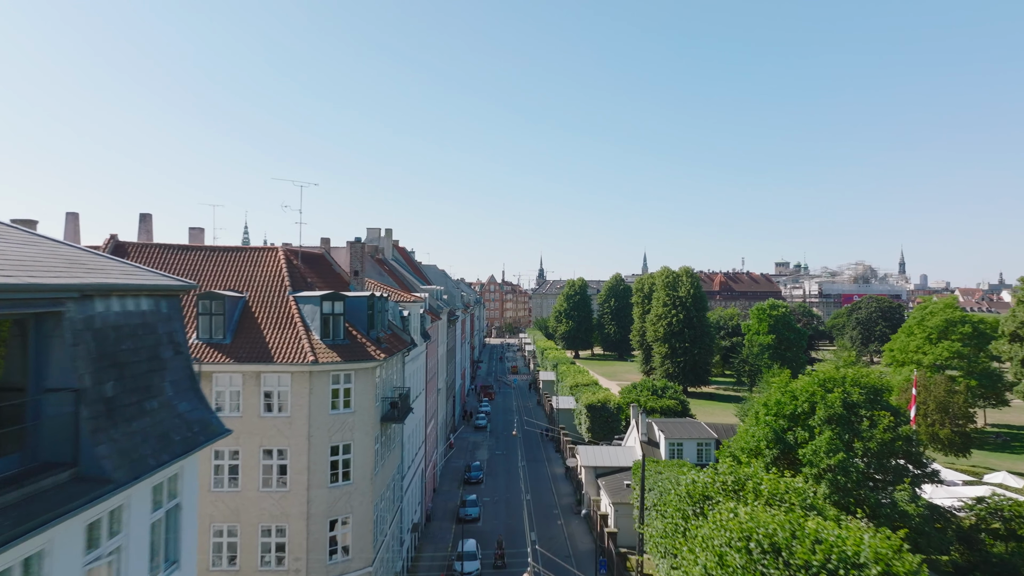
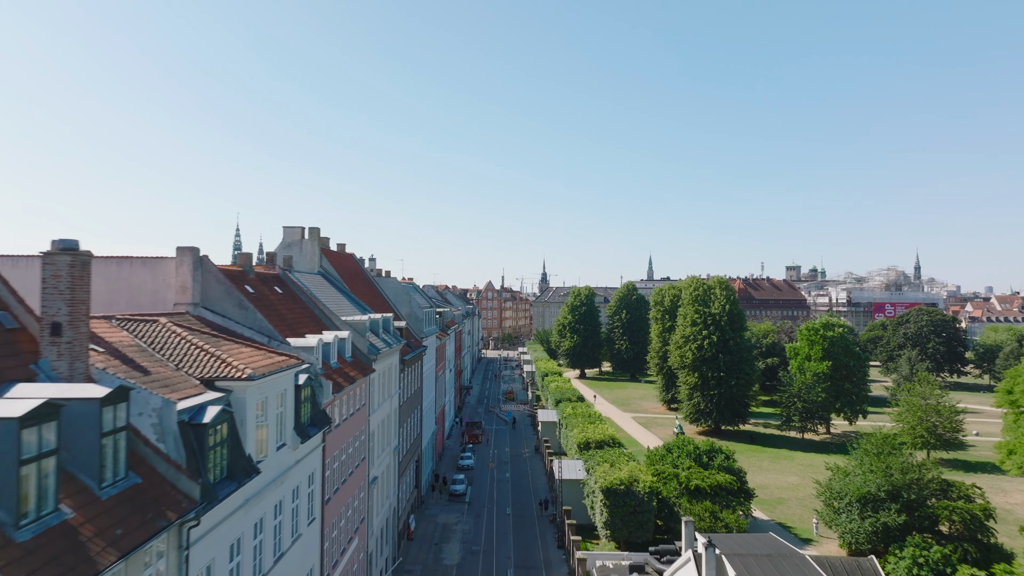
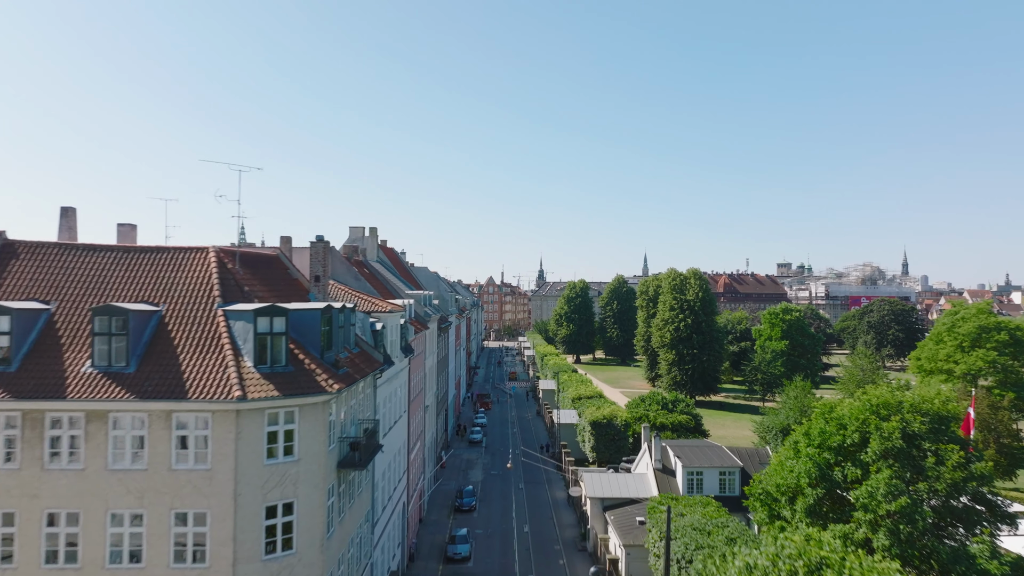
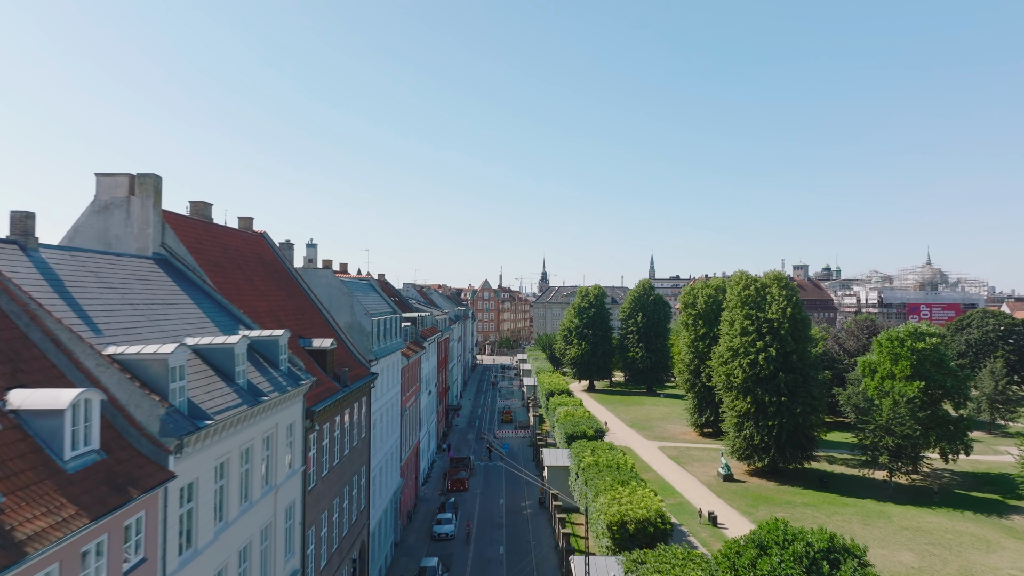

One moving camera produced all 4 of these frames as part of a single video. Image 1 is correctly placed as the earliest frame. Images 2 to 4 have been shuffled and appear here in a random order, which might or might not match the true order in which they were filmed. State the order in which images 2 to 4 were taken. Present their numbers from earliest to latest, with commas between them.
3, 2, 4
